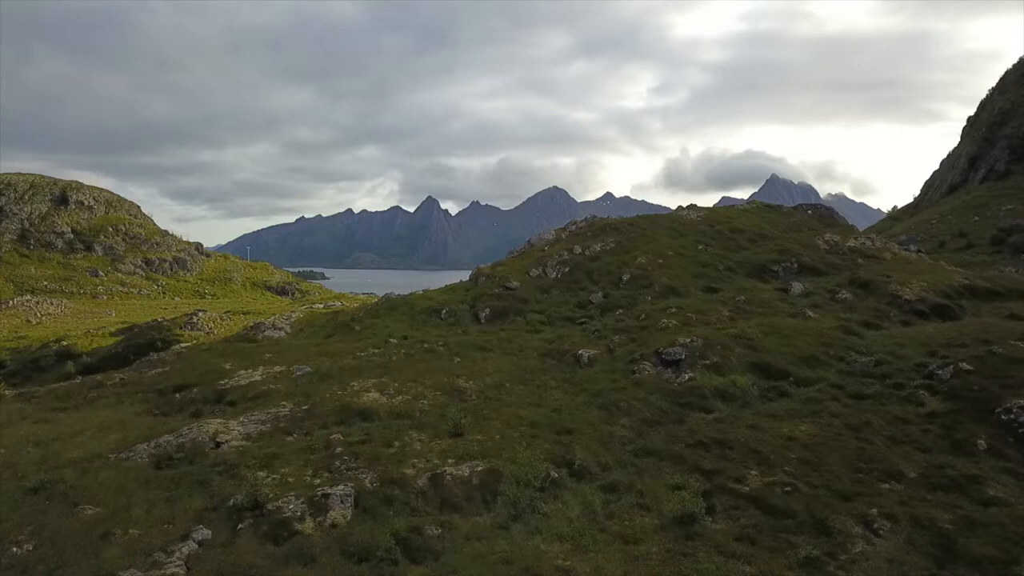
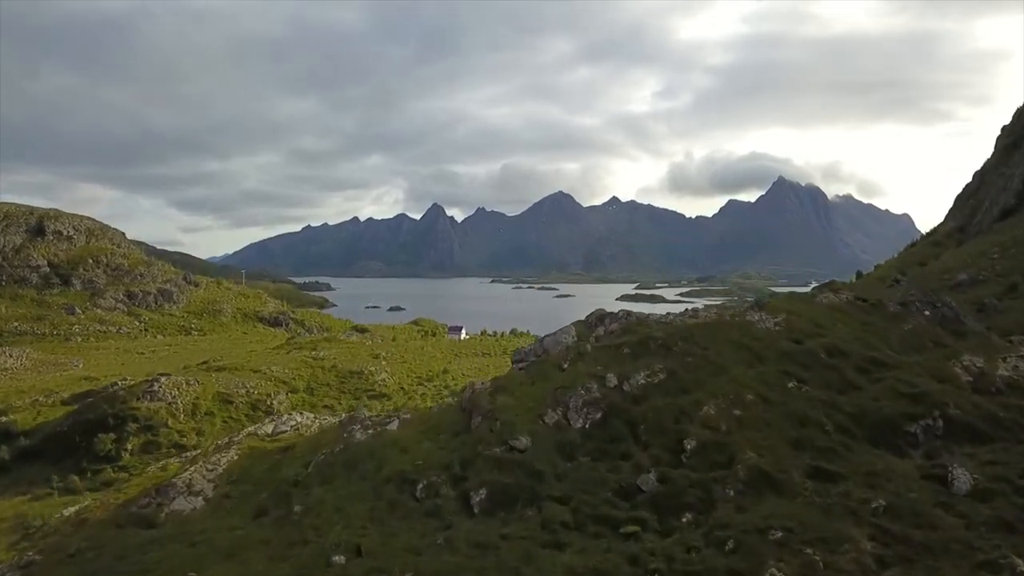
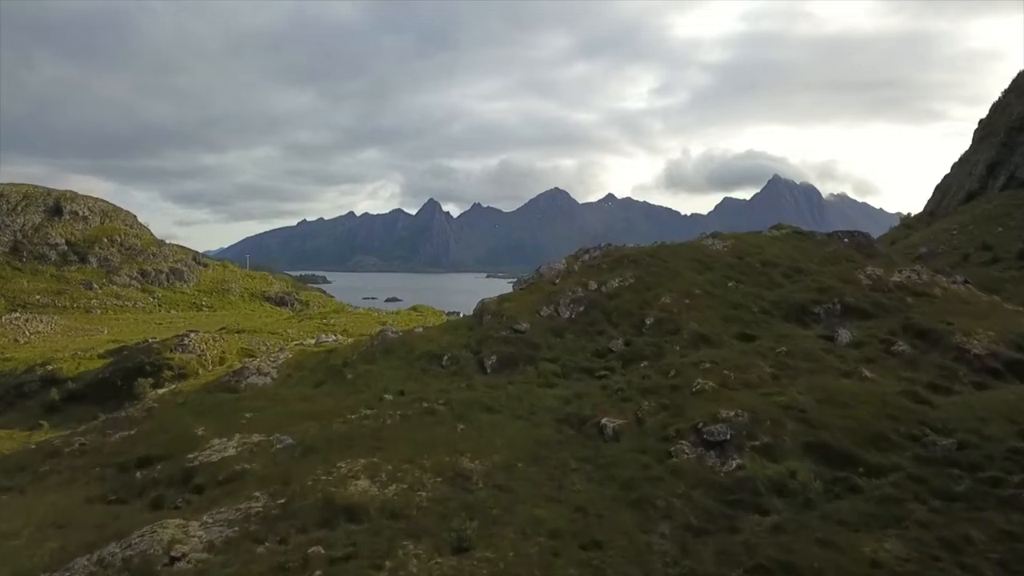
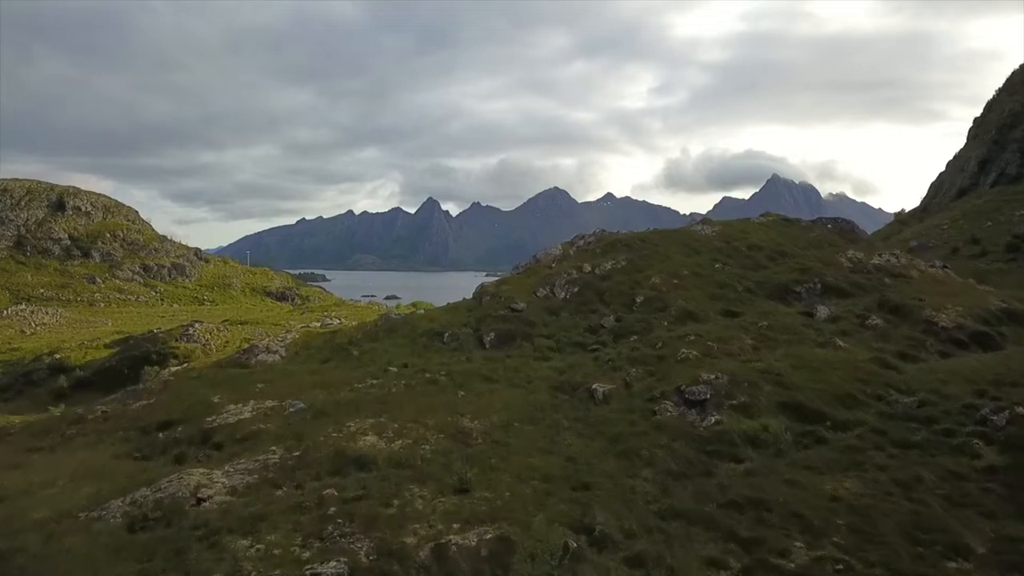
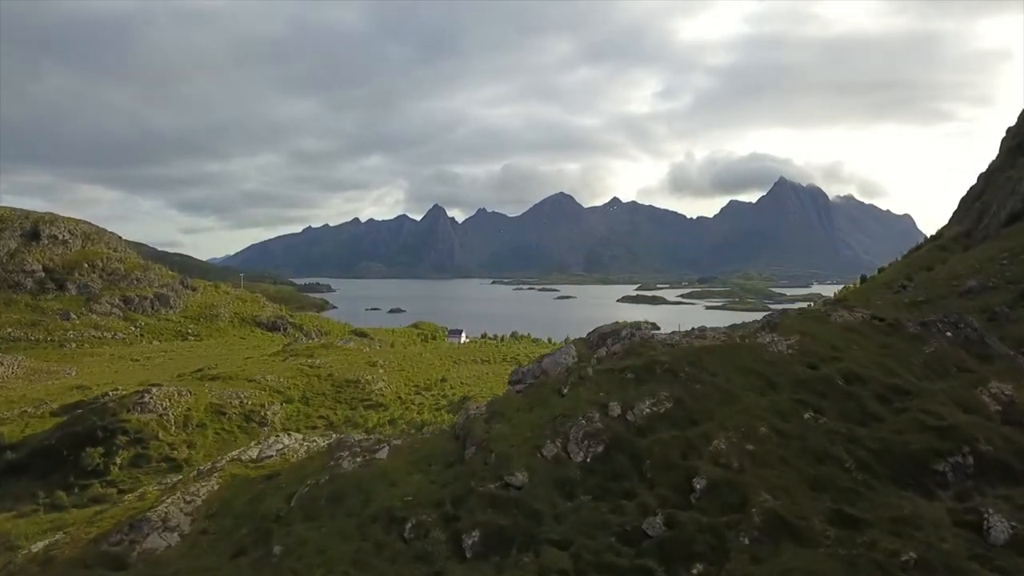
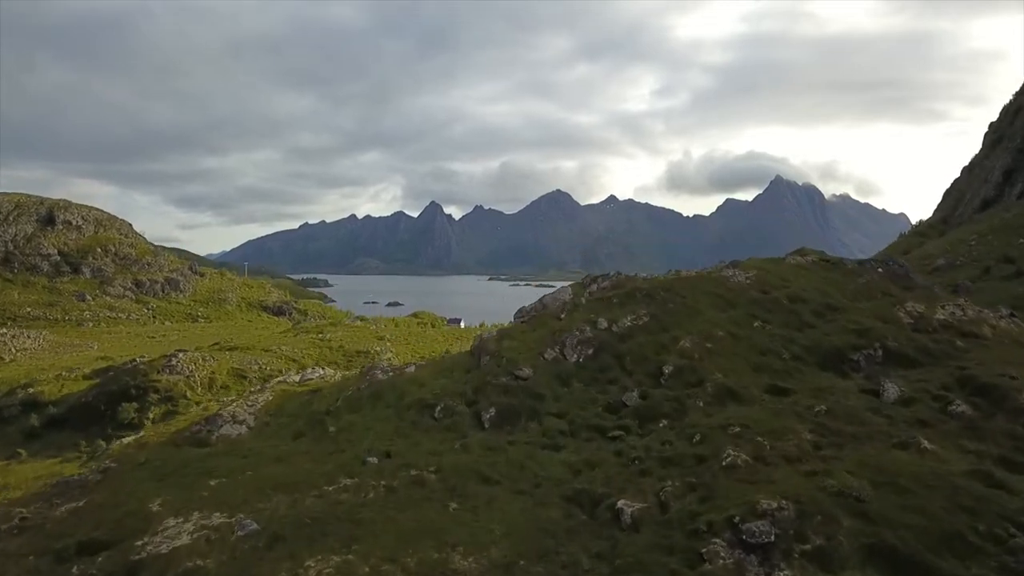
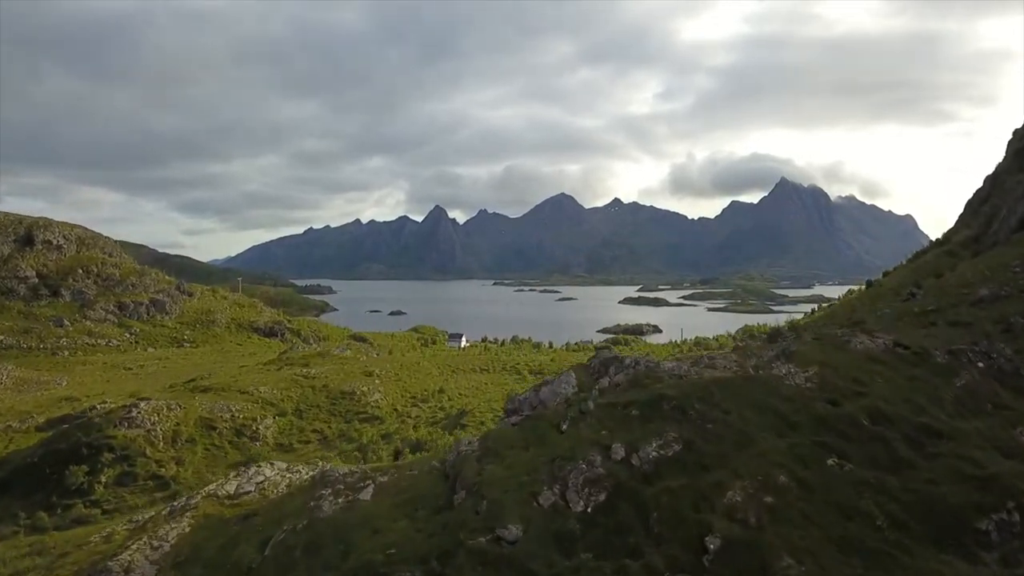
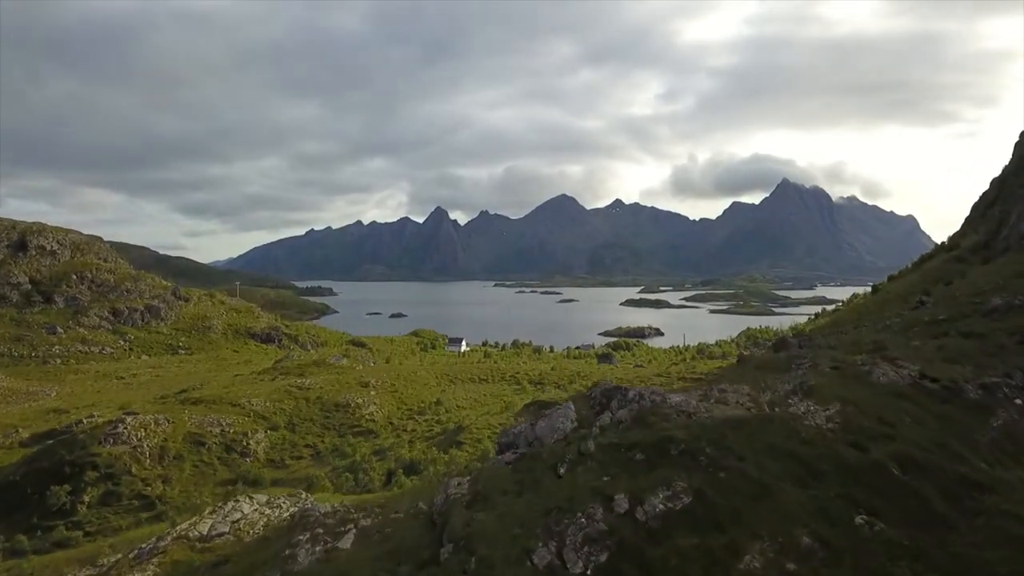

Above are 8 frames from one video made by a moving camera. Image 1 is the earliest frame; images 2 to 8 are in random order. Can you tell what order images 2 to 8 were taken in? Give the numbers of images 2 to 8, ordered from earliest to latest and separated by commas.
4, 3, 6, 2, 5, 7, 8
